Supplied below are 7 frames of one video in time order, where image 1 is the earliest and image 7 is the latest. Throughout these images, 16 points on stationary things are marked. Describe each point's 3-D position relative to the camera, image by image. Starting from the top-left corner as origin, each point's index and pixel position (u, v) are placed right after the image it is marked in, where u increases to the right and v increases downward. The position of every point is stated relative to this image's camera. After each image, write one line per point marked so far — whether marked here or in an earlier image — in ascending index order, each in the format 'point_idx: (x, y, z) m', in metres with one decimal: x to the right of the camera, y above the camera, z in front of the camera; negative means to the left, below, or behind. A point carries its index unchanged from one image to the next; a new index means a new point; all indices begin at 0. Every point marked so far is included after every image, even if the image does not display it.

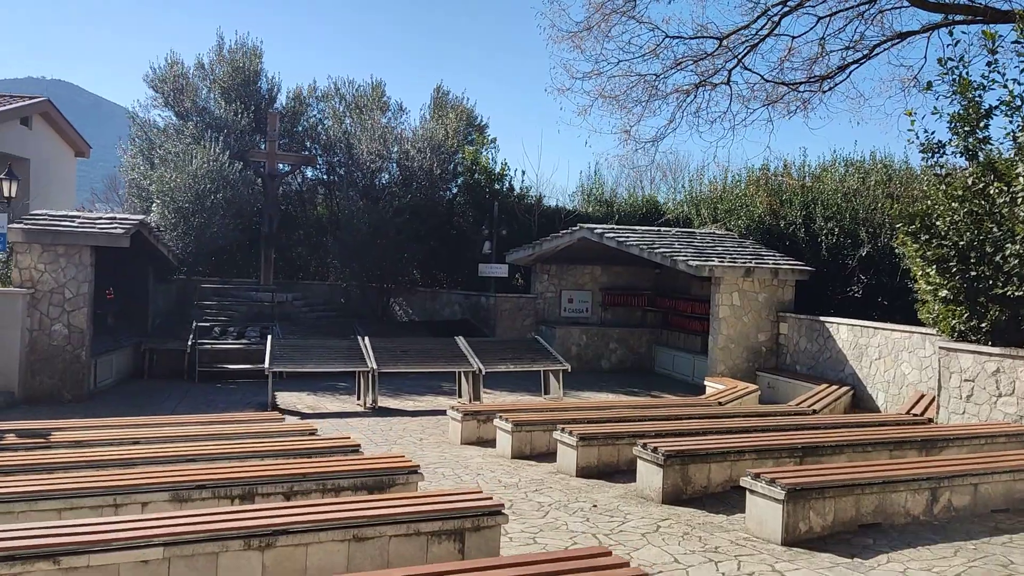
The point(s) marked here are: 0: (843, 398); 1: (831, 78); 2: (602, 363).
0: (+4.2, -1.4, +11.5) m
1: (+3.2, +2.1, +9.1) m
2: (+1.6, -1.4, +16.3) m
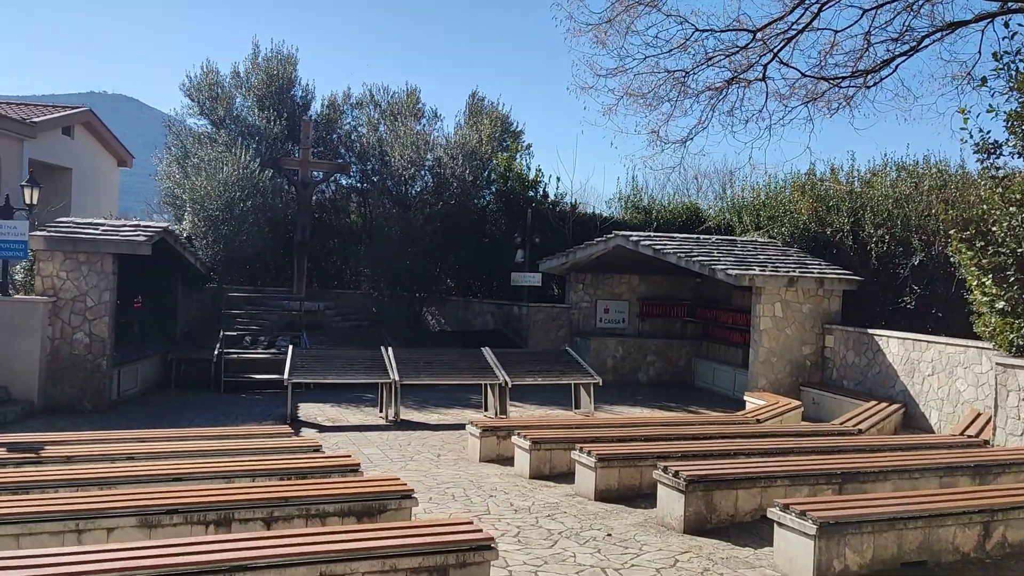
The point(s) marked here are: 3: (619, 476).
0: (+4.6, -1.5, +10.8) m
1: (+3.4, +2.0, +8.5) m
2: (+2.2, -1.5, +15.8) m
3: (+0.8, -1.4, +6.8) m
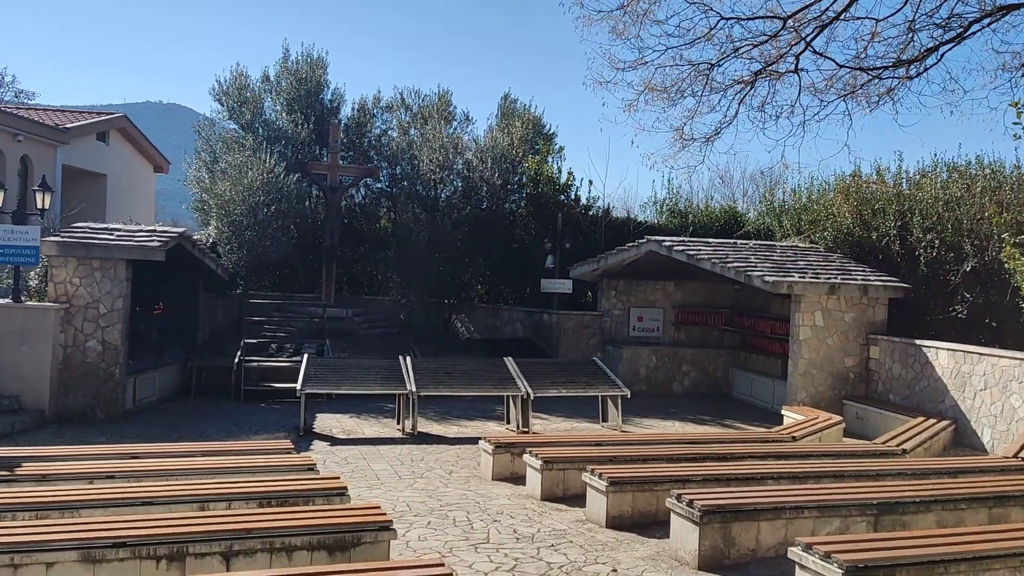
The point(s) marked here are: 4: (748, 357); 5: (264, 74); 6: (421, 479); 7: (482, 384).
0: (+4.8, -1.6, +10.1) m
1: (+3.6, +2.0, +7.9) m
2: (+2.7, -1.6, +15.1) m
3: (+0.8, -1.5, +6.3) m
4: (+3.9, -1.1, +14.9) m
5: (-5.2, +4.5, +18.8) m
6: (-0.8, -1.7, +8.2) m
7: (-0.4, -1.2, +11.1) m
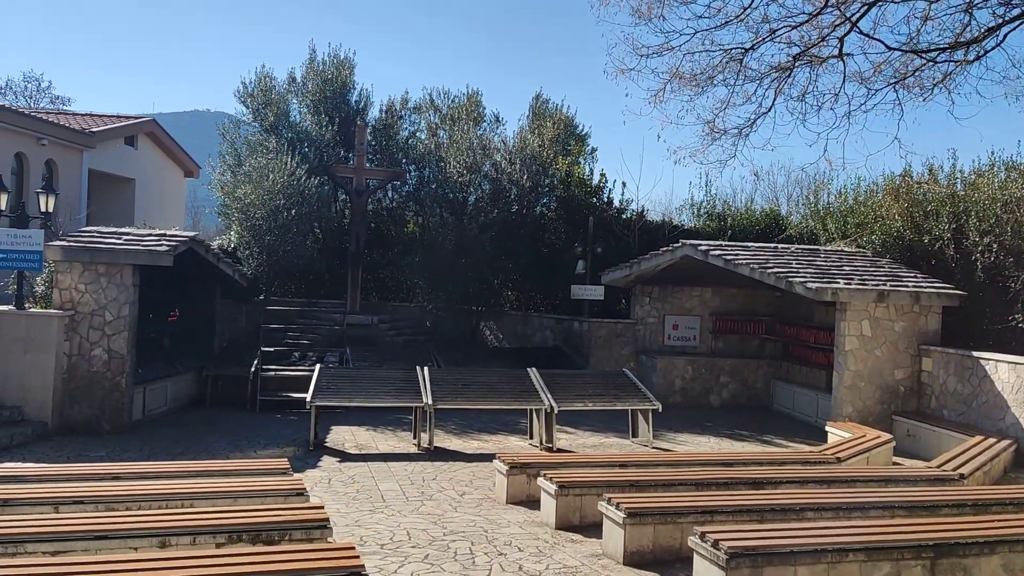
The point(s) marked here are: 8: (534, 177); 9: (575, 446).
0: (+5.0, -1.7, +9.2) m
1: (+3.7, +1.9, +7.1) m
2: (+3.2, -1.8, +14.4) m
3: (+0.9, -1.5, +5.6) m
4: (+4.3, -1.2, +14.1) m
5: (-4.5, +4.3, +18.4) m
6: (-0.7, -1.8, +7.6) m
7: (-0.1, -1.3, +10.5) m
8: (+0.4, +2.1, +16.6) m
9: (+0.7, -1.9, +10.7) m
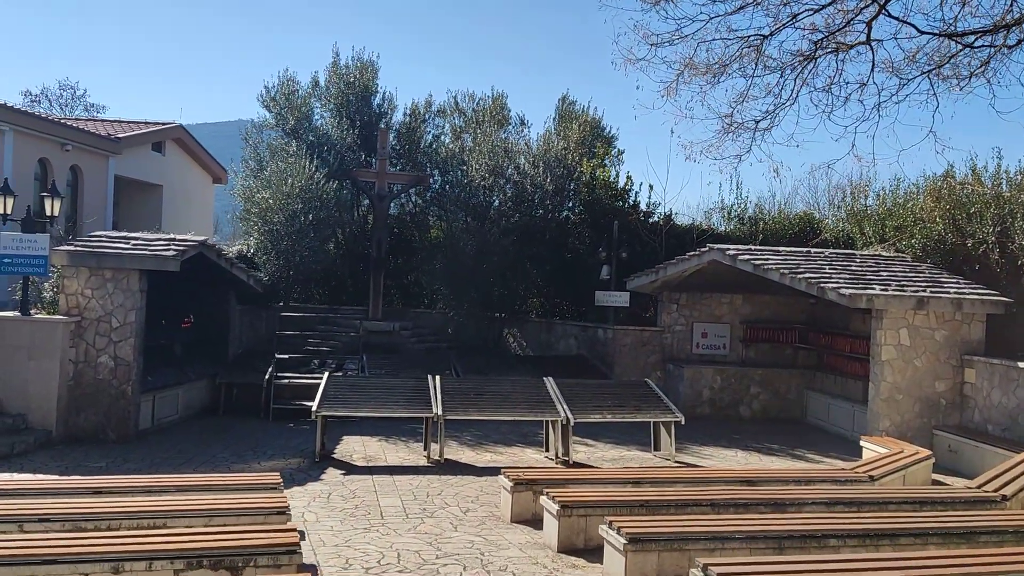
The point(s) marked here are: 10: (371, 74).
0: (+5.1, -1.8, +8.6) m
1: (+3.7, +1.9, +6.5) m
2: (+3.5, -1.9, +13.8) m
3: (+0.8, -1.6, +5.1) m
4: (+4.7, -1.3, +13.5) m
5: (-4.0, +4.2, +18.2) m
6: (-0.7, -1.8, +7.2) m
7: (+0.1, -1.3, +10.0) m
8: (+0.9, +1.9, +16.2) m
9: (+0.9, -1.9, +10.2) m
10: (-2.8, +4.2, +17.6) m
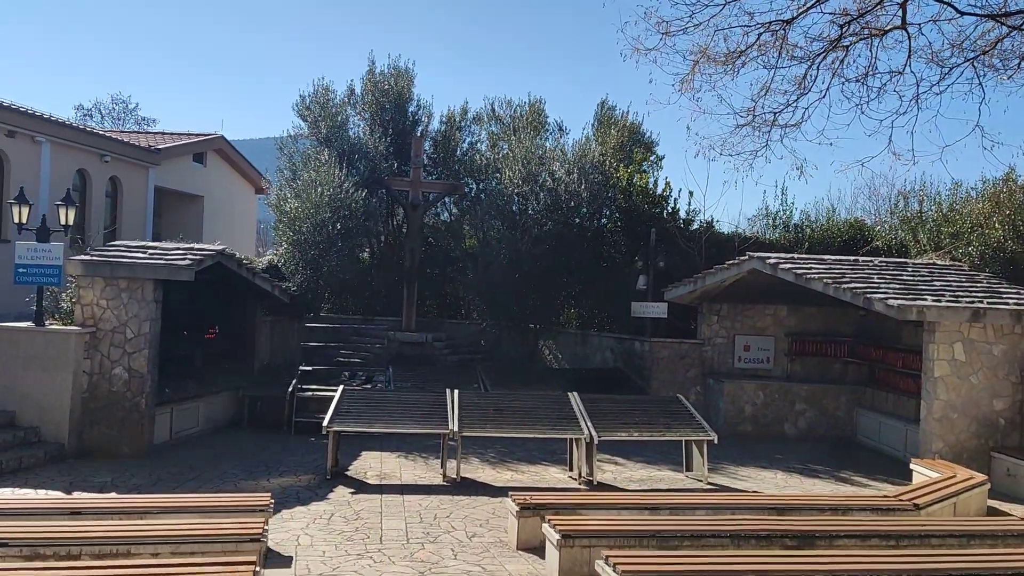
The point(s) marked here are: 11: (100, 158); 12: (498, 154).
0: (+5.2, -1.9, +7.7) m
1: (+3.7, +1.8, +5.9) m
2: (+4.0, -2.0, +13.1) m
3: (+0.8, -1.6, +4.6) m
4: (+5.1, -1.5, +12.7) m
5: (-3.2, +4.0, +18.0) m
6: (-0.6, -1.9, +6.8) m
7: (+0.3, -1.4, +9.5) m
8: (+1.5, +1.8, +15.7) m
9: (+1.2, -2.0, +9.7) m
10: (-2.1, +4.0, +17.3) m
11: (-7.8, +2.5, +17.2) m
12: (-0.2, +2.5, +16.9) m
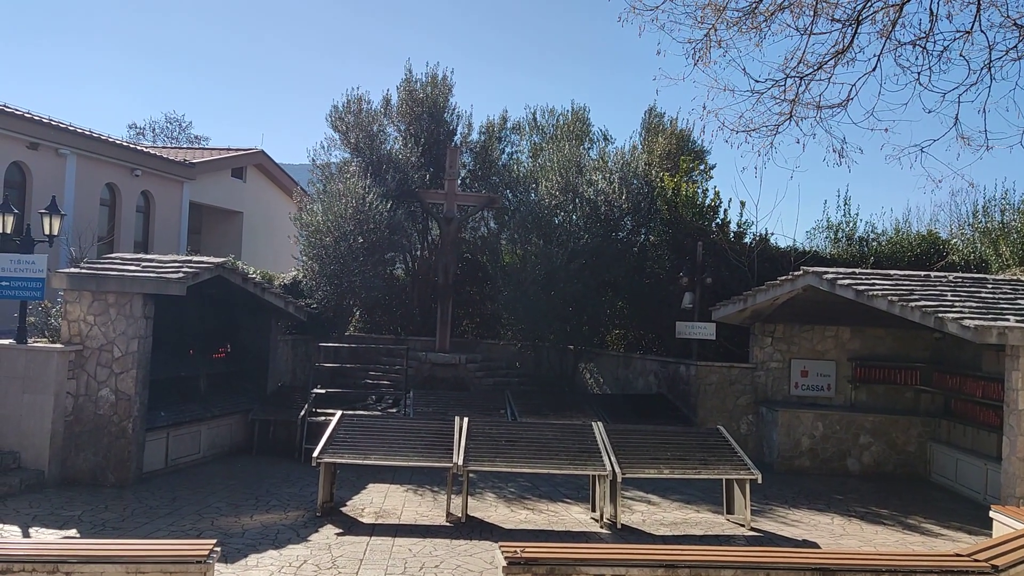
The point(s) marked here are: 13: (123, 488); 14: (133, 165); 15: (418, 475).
0: (+5.2, -2.0, +6.3) m
1: (+3.6, +1.7, +4.6) m
2: (+4.3, -2.3, +11.7) m
3: (+0.5, -1.6, +3.5) m
4: (+5.5, -1.7, +11.2) m
5: (-2.4, +3.7, +17.3) m
6: (-0.7, -2.0, +5.7) m
7: (+0.4, -1.6, +8.5) m
8: (+2.1, +1.4, +14.6) m
9: (+1.3, -2.2, +8.5) m
10: (-1.3, +3.6, +16.5) m
11: (-7.1, +2.2, +16.8) m
12: (+0.5, +2.2, +16.0) m
13: (-3.9, -2.0, +9.1) m
14: (-7.0, +2.2, +16.6) m
15: (-1.0, -2.1, +10.1) m
